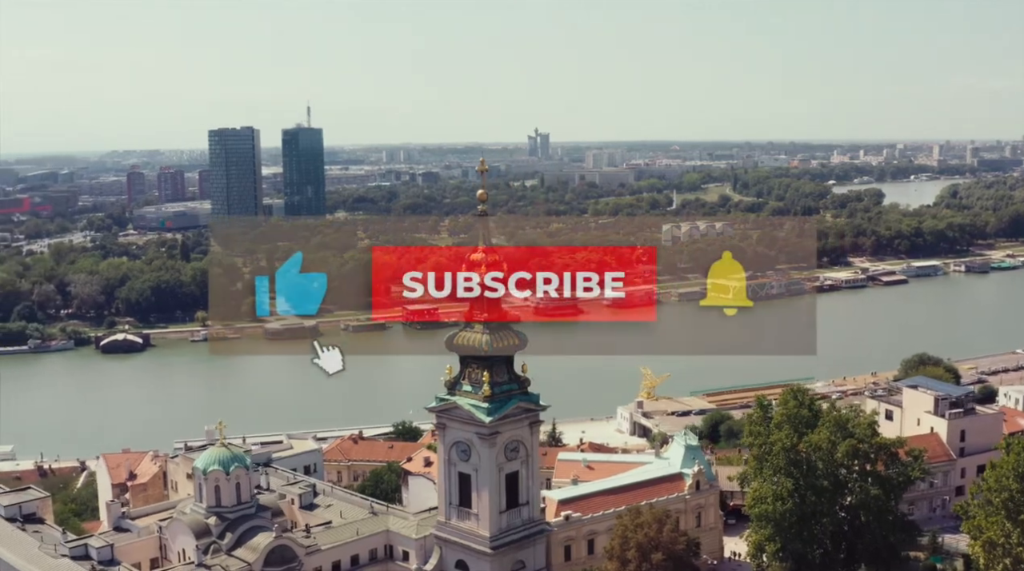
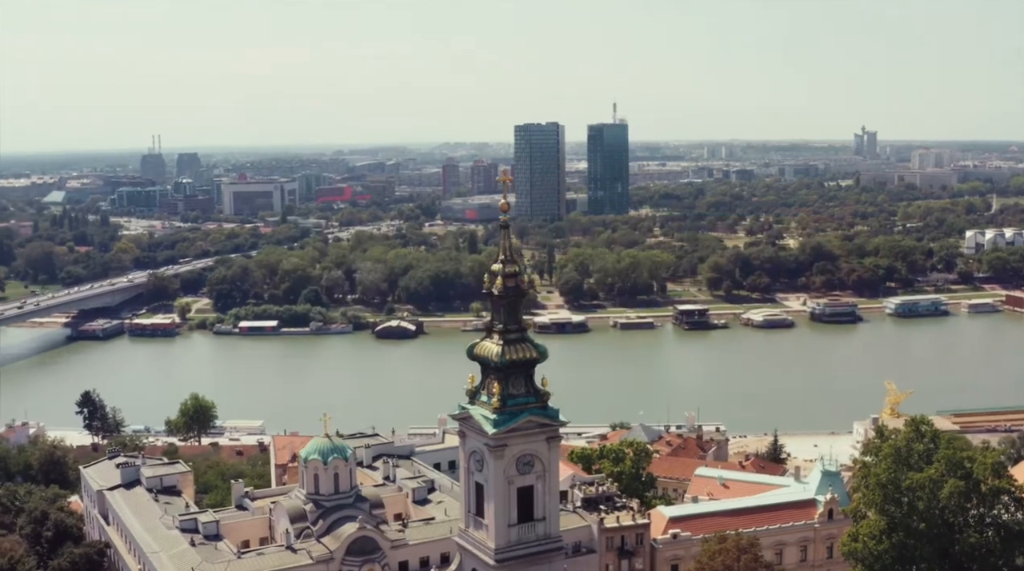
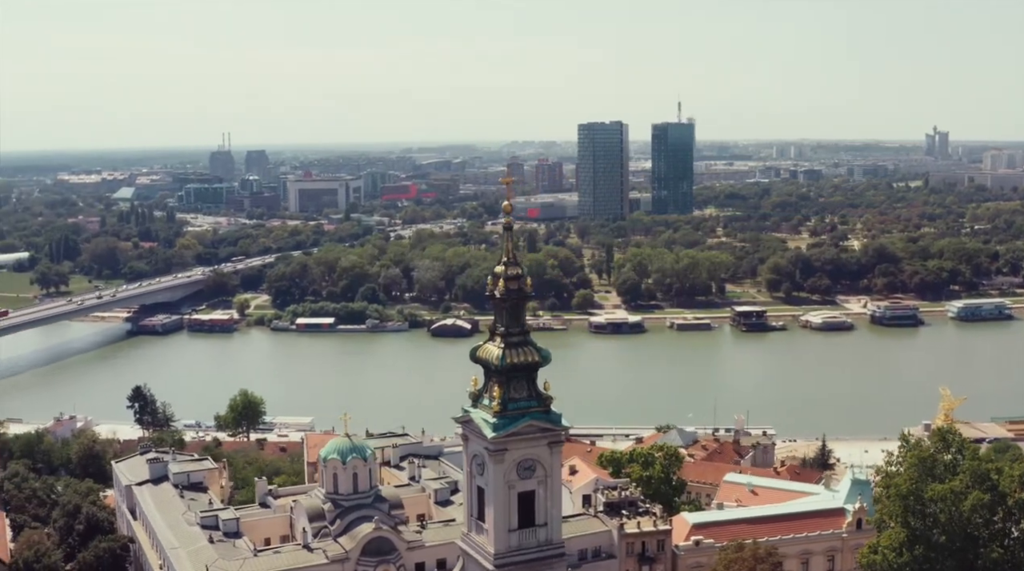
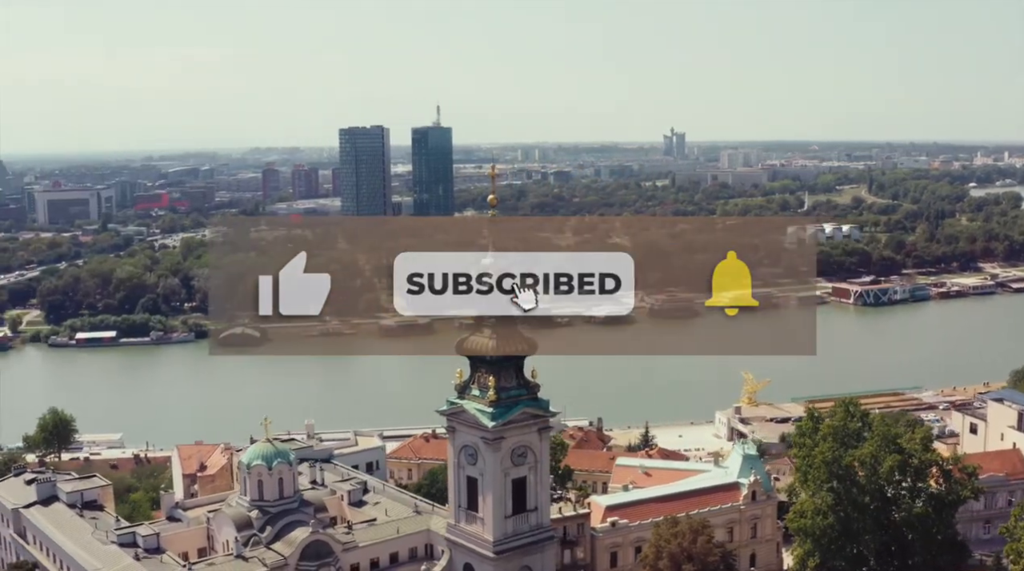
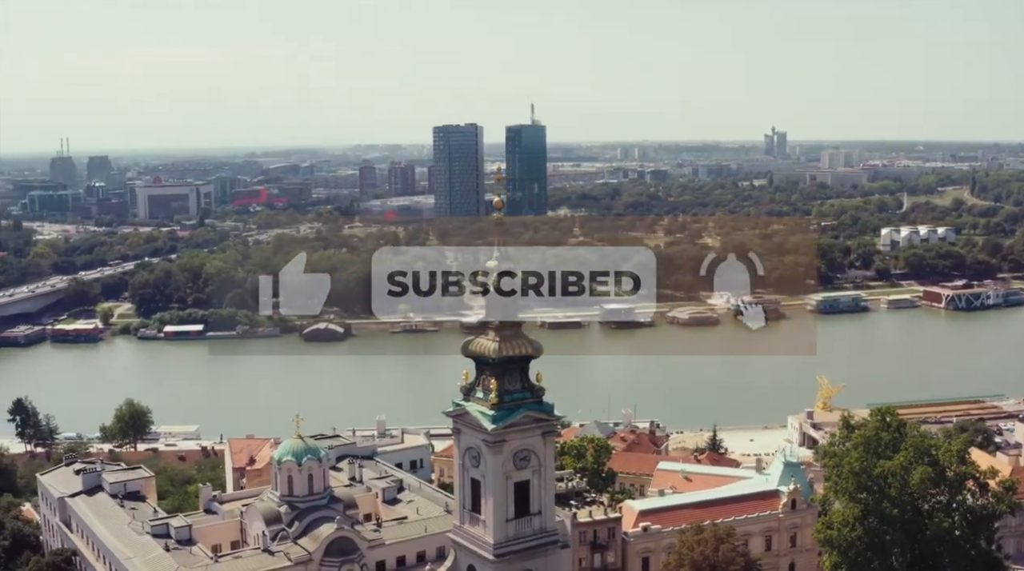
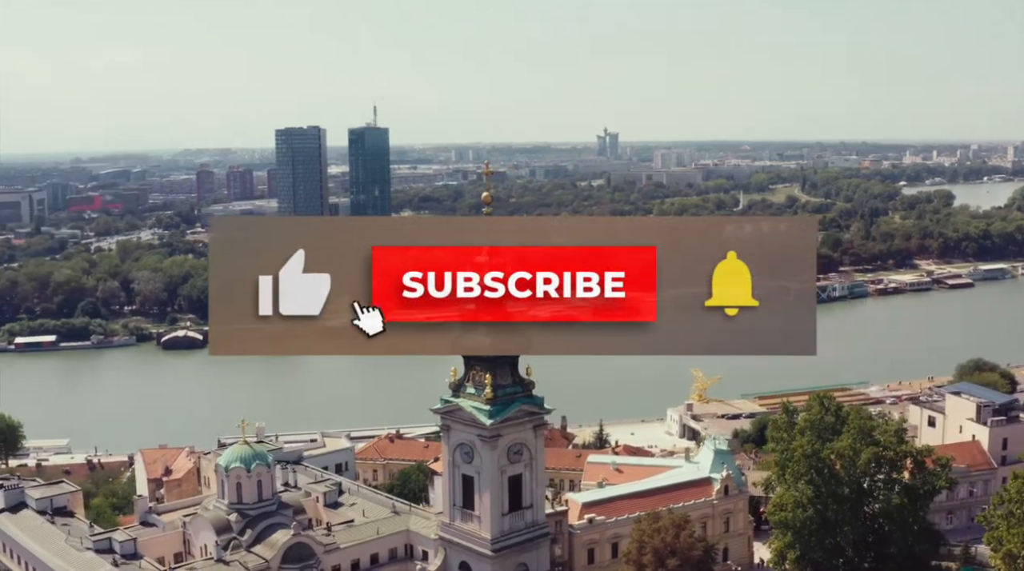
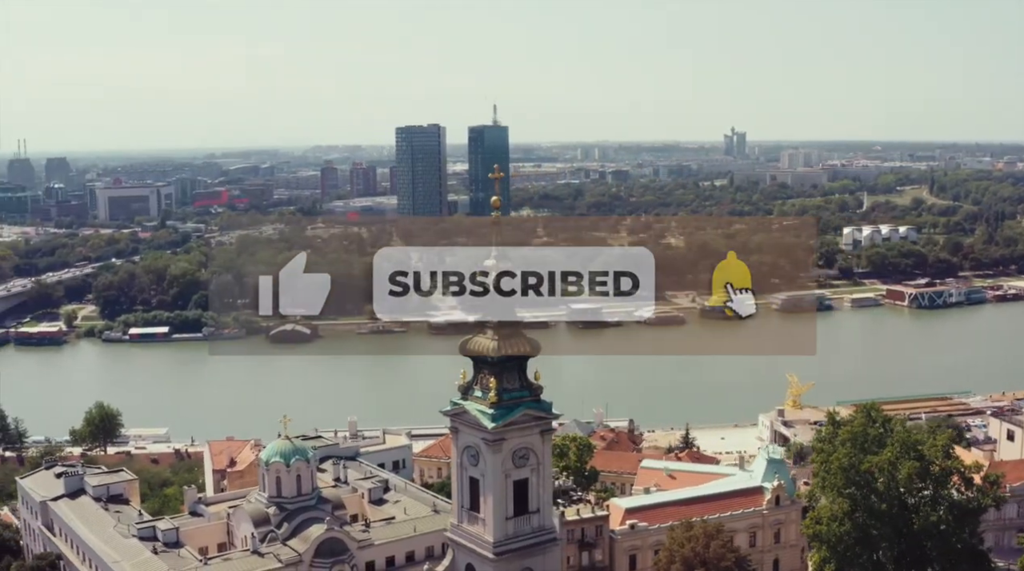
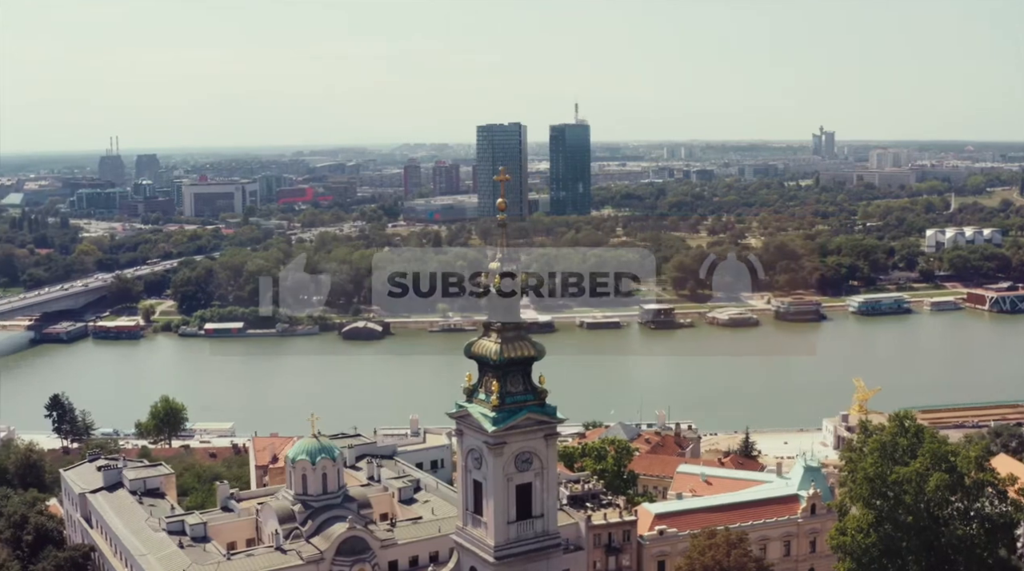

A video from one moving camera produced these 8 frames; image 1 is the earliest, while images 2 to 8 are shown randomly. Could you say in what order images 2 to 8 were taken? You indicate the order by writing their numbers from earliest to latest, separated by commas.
6, 4, 7, 5, 8, 2, 3
